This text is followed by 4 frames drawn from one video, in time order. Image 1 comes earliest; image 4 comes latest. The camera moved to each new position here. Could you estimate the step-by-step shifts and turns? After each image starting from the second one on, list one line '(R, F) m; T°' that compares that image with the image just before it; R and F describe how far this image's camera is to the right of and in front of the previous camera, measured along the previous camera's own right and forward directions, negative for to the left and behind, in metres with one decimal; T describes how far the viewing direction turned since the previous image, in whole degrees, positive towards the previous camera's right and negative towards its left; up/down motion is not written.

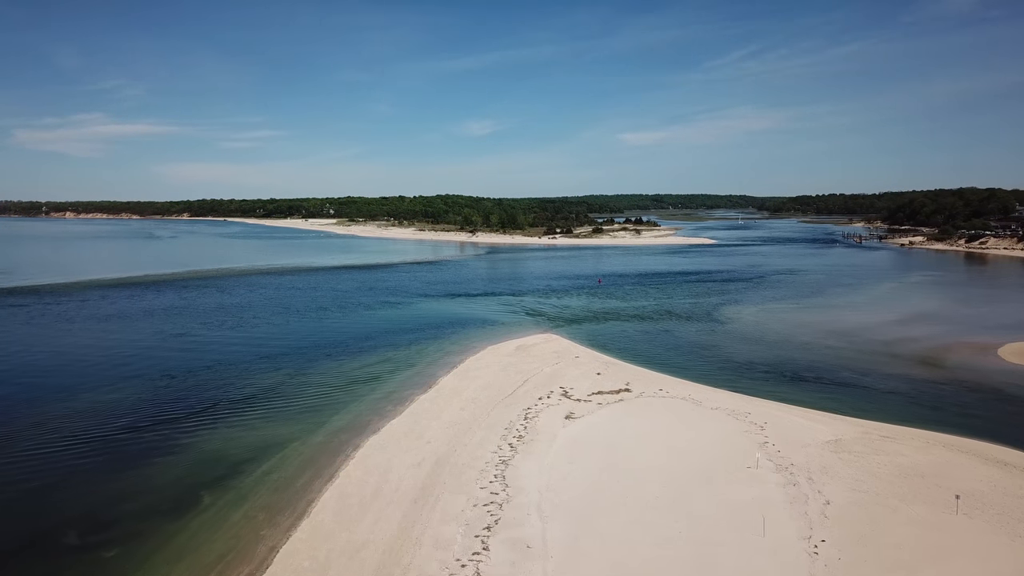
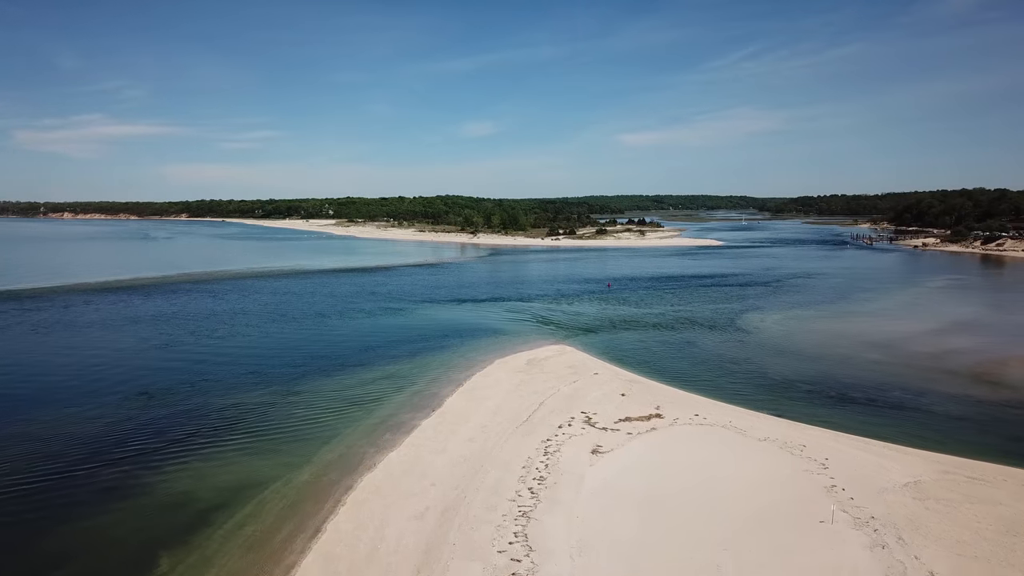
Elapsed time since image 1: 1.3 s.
(-0.4, +1.8) m; 0°
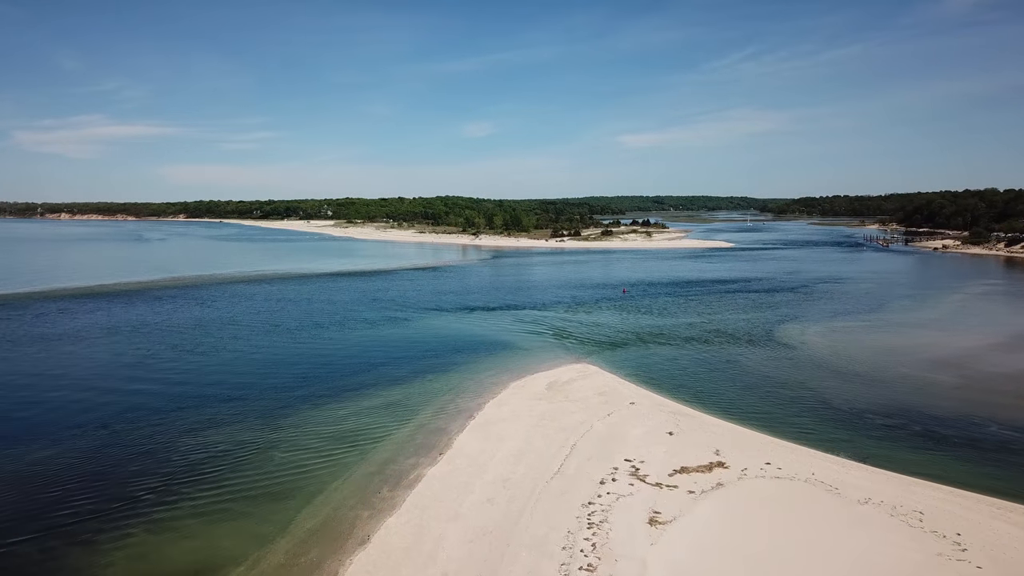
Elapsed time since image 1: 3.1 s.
(-0.5, +2.5) m; 0°
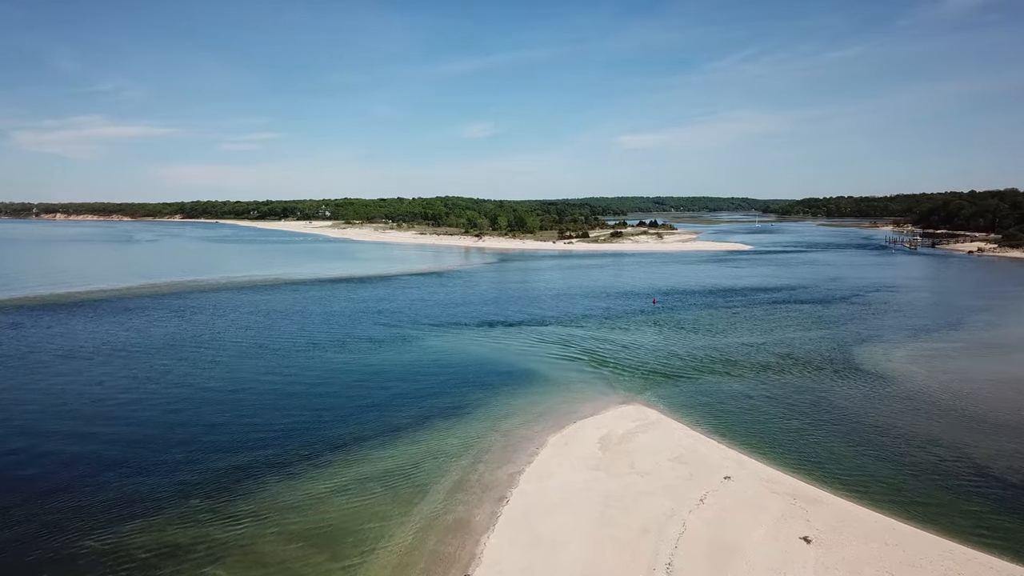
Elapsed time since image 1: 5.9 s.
(-0.9, +4.0) m; 0°
